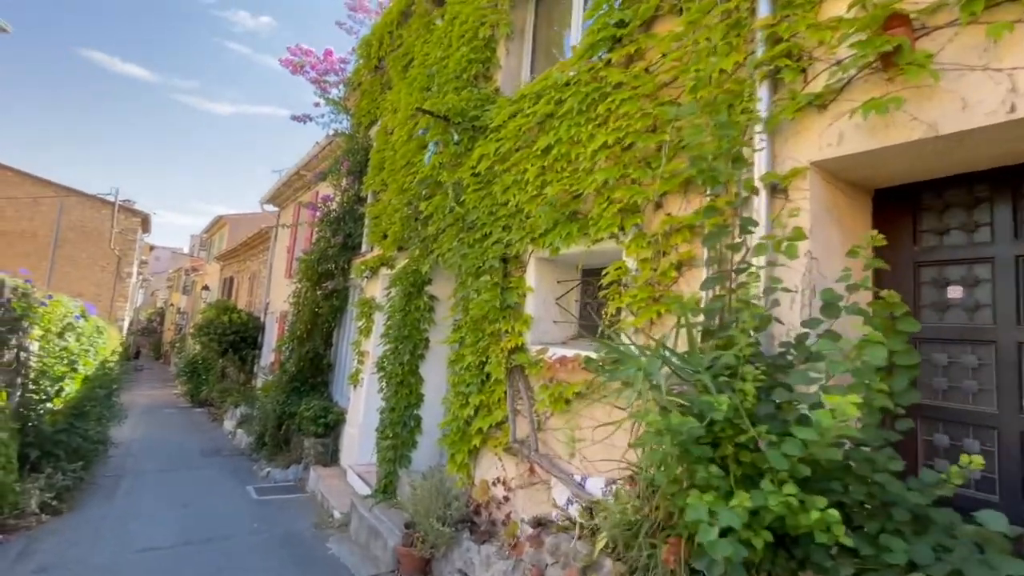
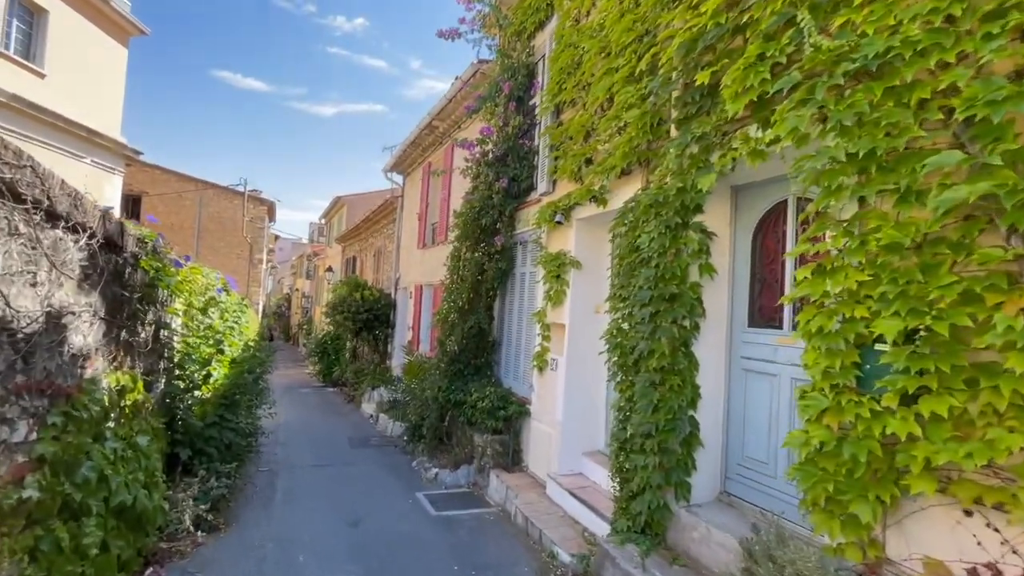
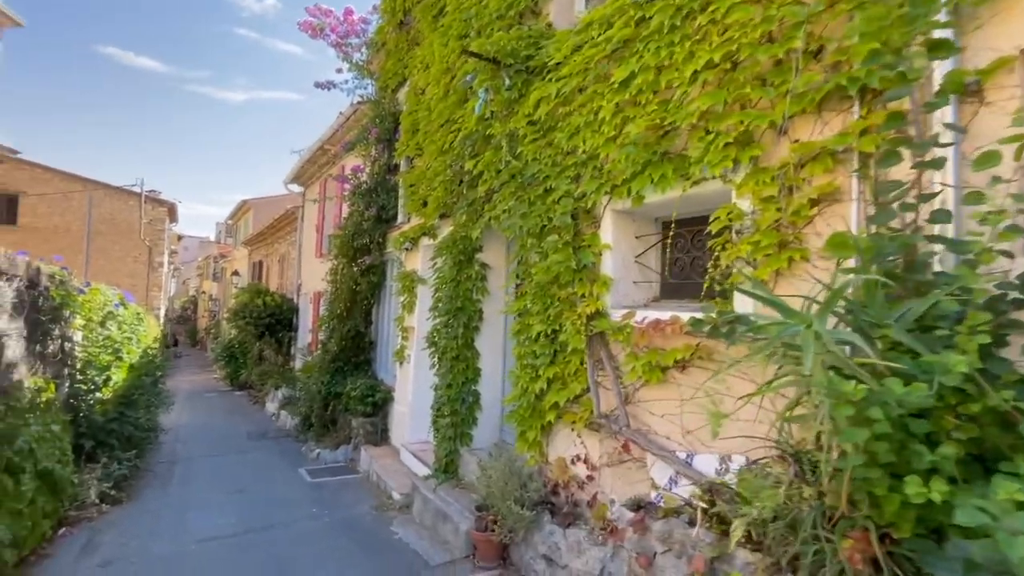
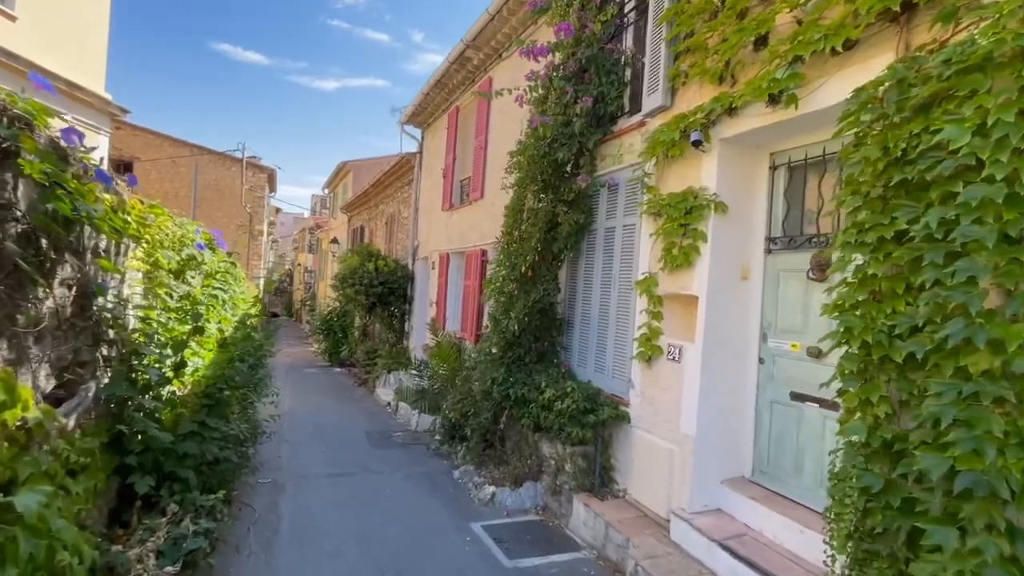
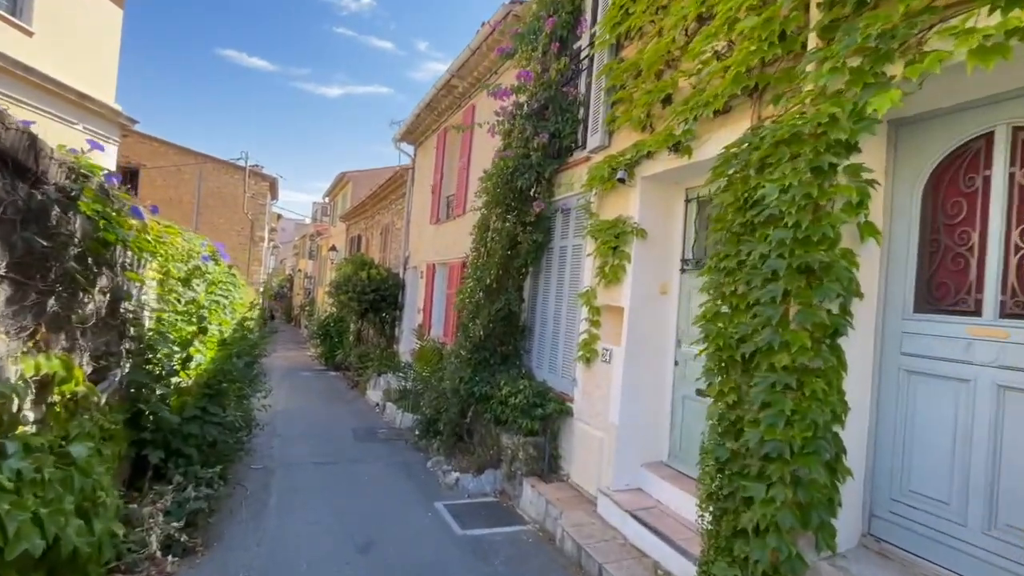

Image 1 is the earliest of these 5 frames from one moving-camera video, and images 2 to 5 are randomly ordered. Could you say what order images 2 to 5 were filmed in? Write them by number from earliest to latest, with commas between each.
3, 2, 5, 4
